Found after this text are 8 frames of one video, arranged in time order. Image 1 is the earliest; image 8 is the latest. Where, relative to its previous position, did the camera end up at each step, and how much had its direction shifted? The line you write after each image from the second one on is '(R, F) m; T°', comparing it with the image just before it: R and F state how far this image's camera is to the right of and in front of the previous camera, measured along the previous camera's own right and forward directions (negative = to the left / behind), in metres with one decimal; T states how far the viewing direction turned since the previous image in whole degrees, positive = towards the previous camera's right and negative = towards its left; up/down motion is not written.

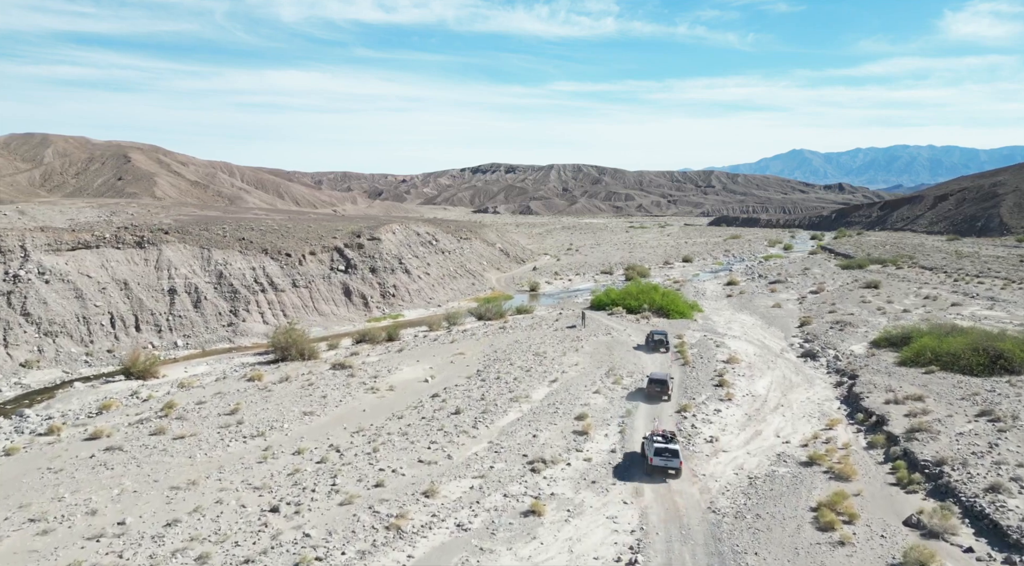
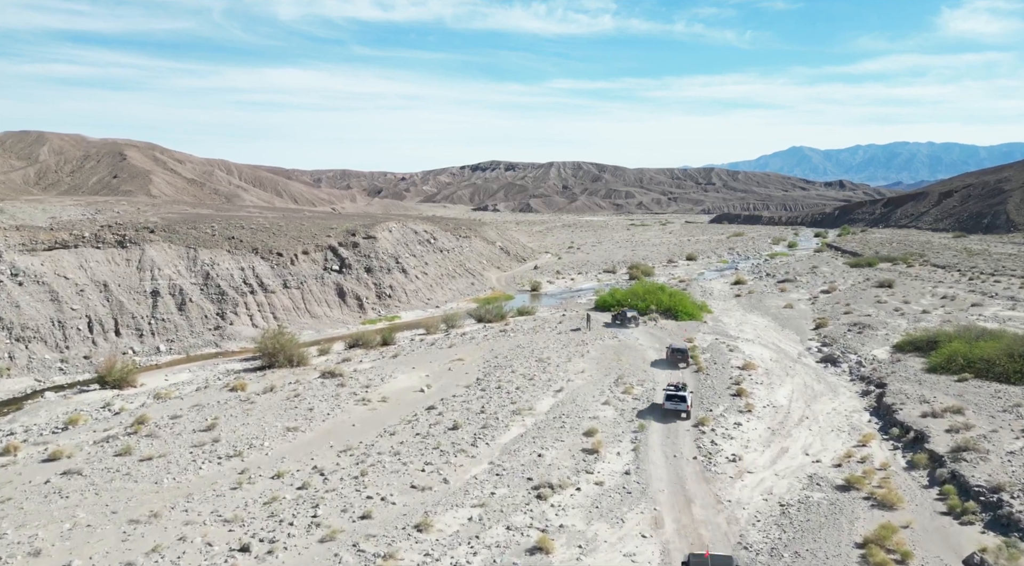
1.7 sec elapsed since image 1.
(-0.1, +1.9) m; 0°
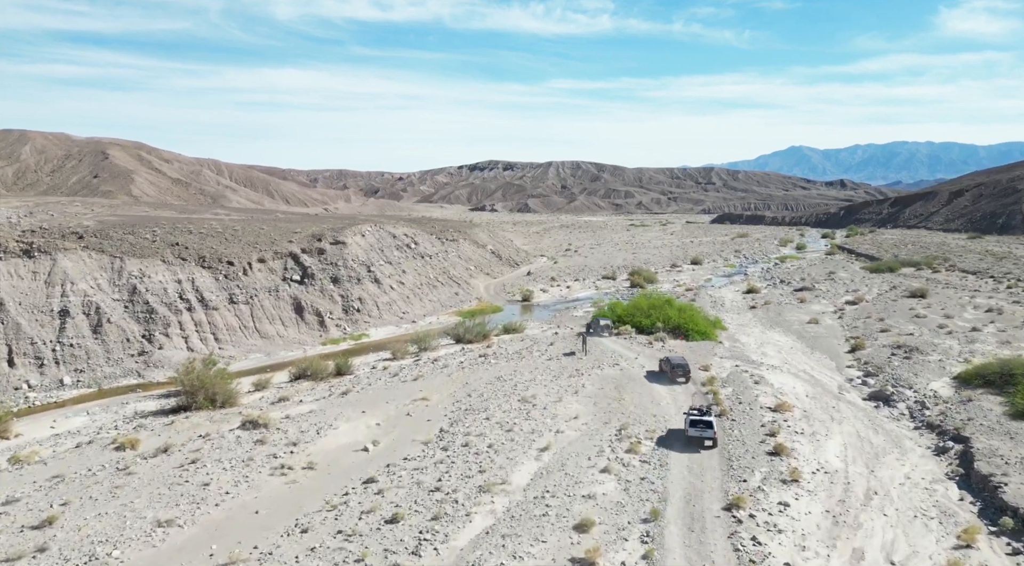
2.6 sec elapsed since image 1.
(+0.8, +5.9) m; 0°
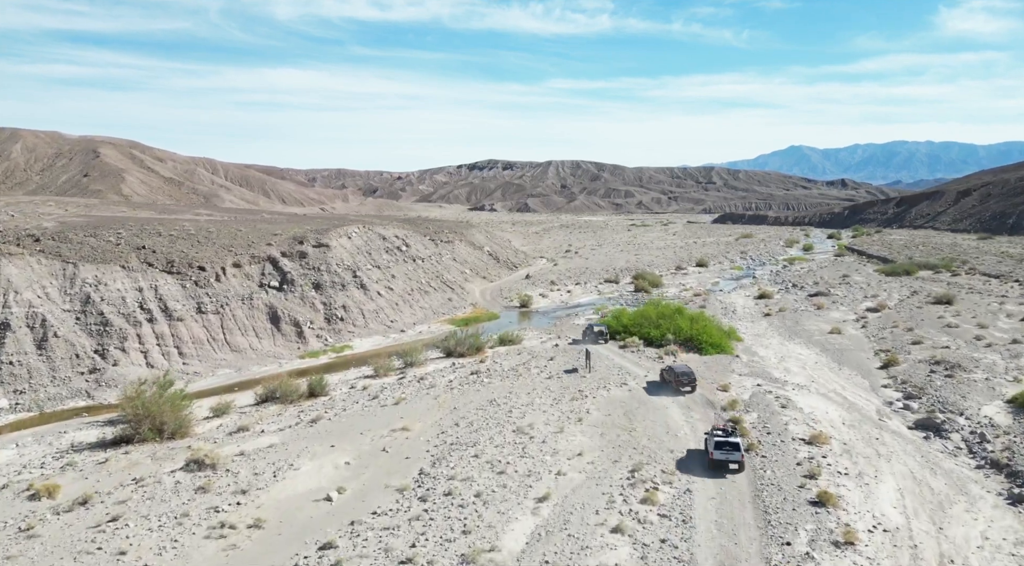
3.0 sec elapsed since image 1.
(+0.2, +3.3) m; 0°
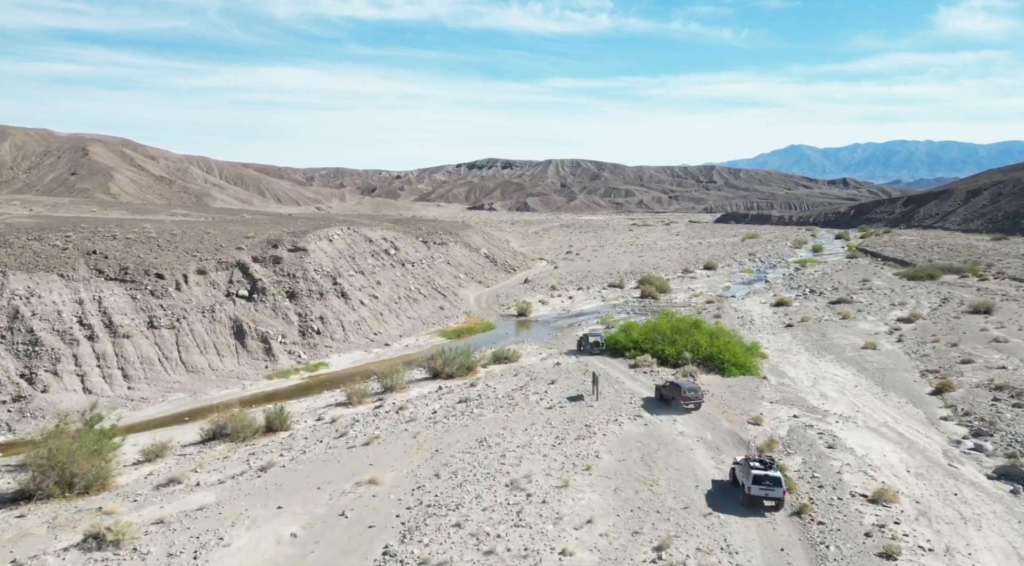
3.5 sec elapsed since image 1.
(+0.2, +4.0) m; 0°
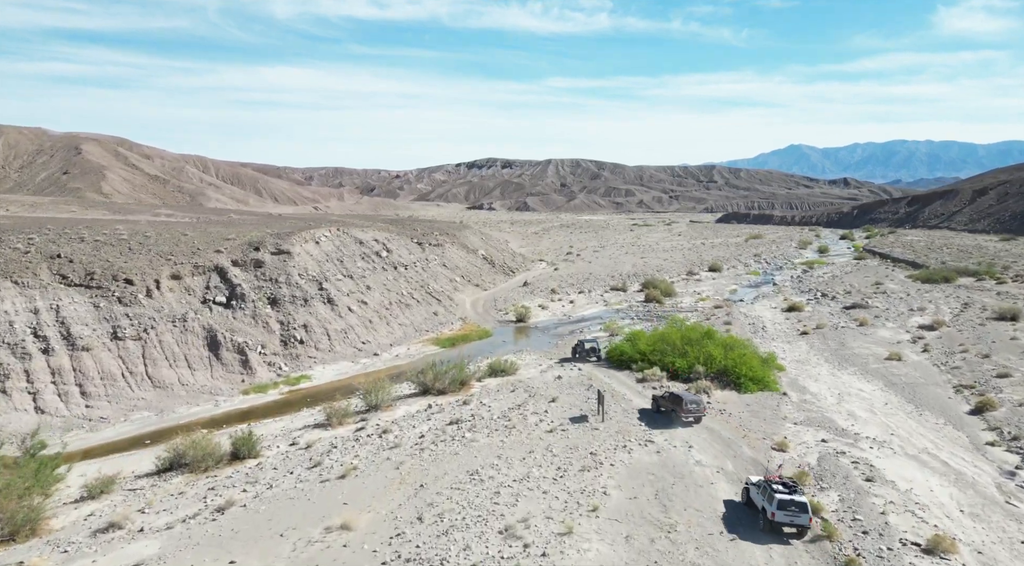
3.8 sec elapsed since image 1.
(+0.1, +2.4) m; 0°
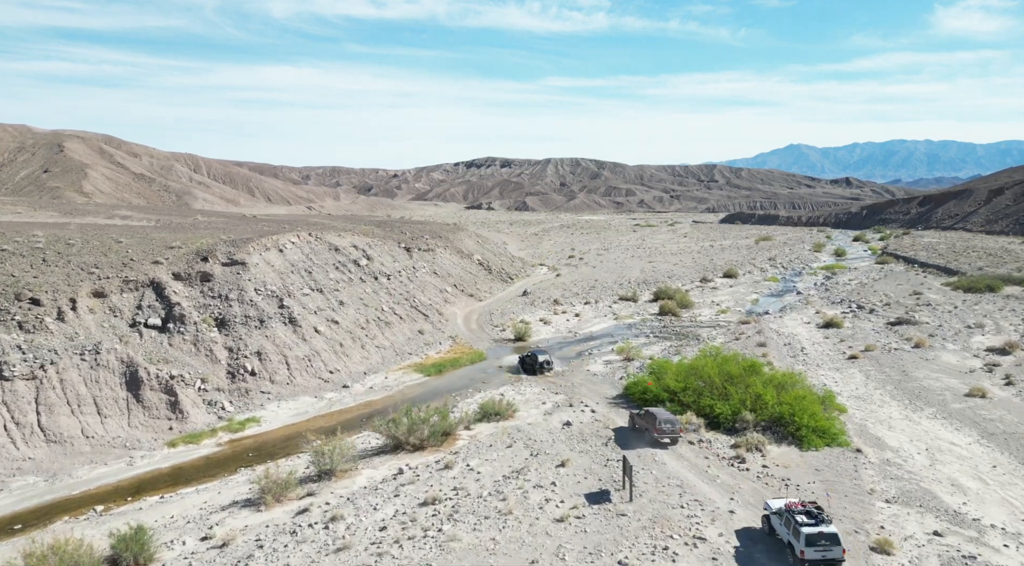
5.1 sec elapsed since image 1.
(+0.1, +5.8) m; 0°
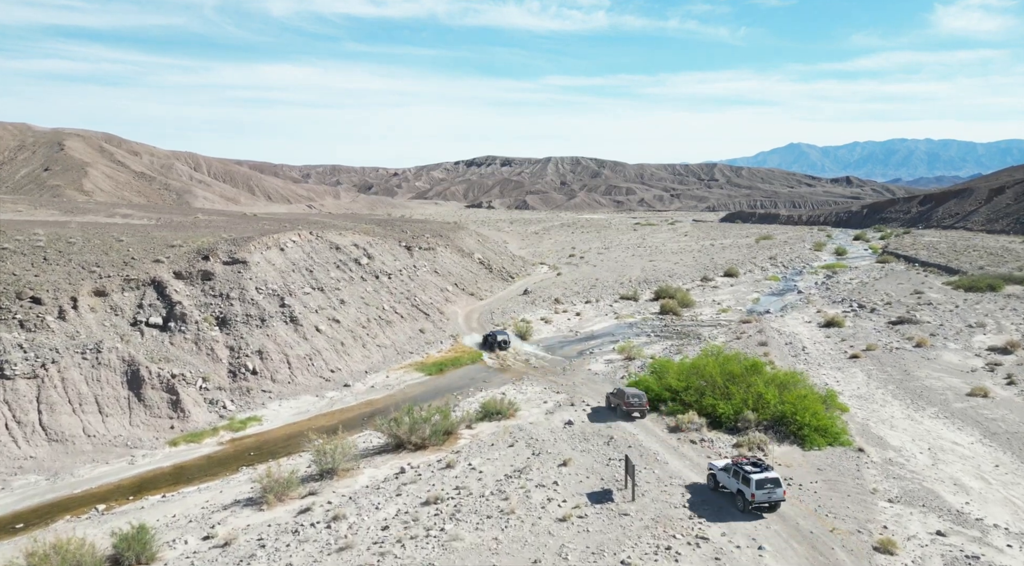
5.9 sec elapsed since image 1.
(-0.1, 0.0) m; 0°
